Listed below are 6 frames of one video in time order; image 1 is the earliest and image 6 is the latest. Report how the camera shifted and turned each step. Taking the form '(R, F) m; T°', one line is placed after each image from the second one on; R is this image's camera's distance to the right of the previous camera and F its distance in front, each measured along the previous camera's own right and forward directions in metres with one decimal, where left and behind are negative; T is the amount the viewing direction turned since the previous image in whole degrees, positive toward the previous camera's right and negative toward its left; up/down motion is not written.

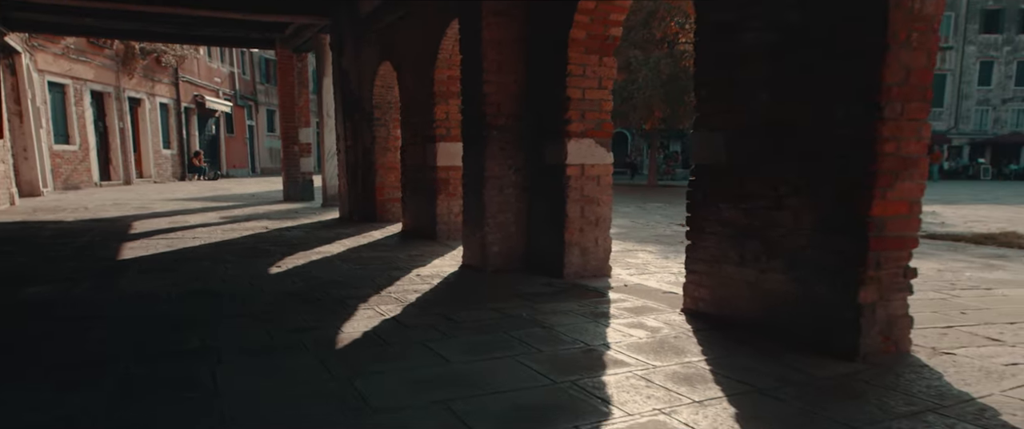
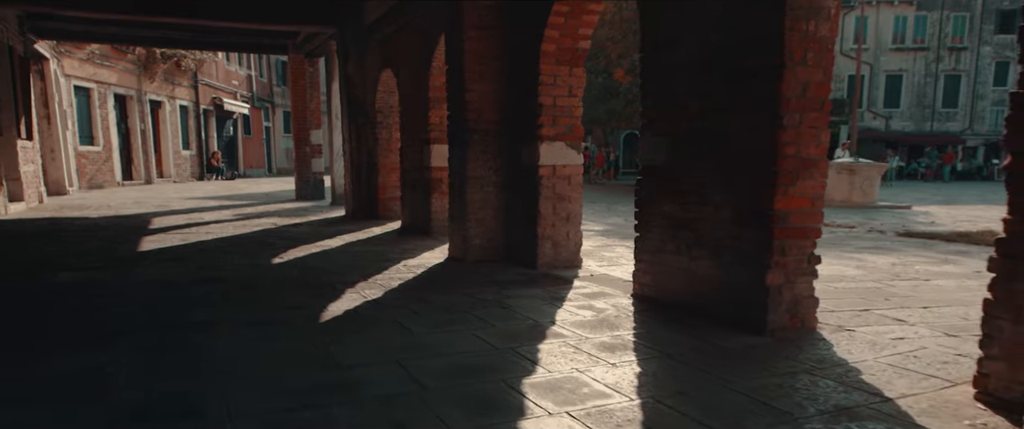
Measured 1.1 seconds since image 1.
(+0.3, -0.5) m; -1°
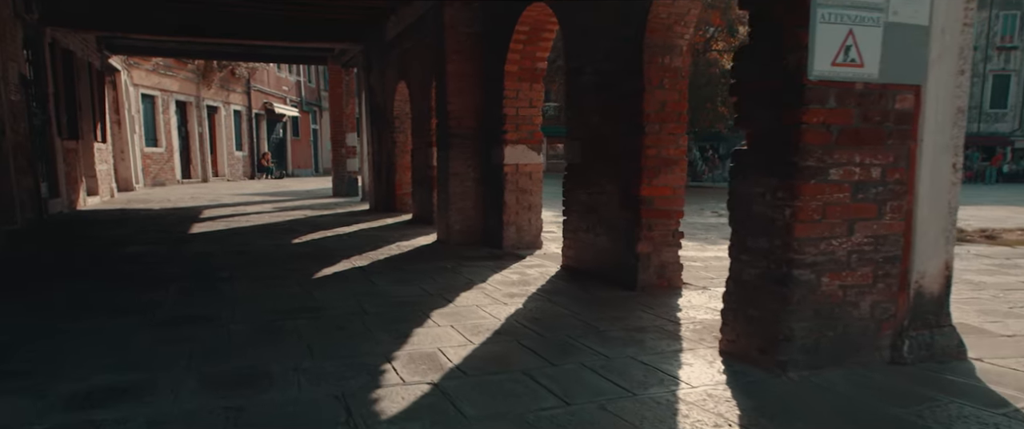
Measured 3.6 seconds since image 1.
(+0.8, -1.3) m; -4°
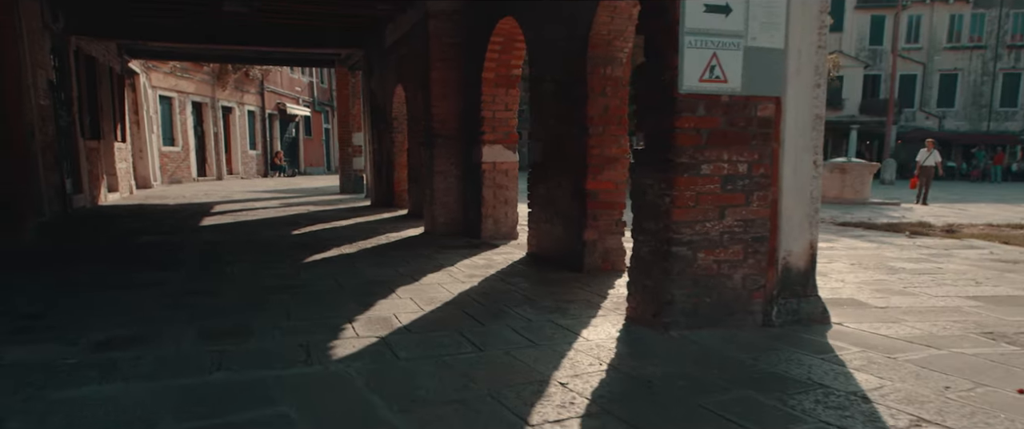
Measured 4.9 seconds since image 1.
(+0.4, -0.7) m; -1°
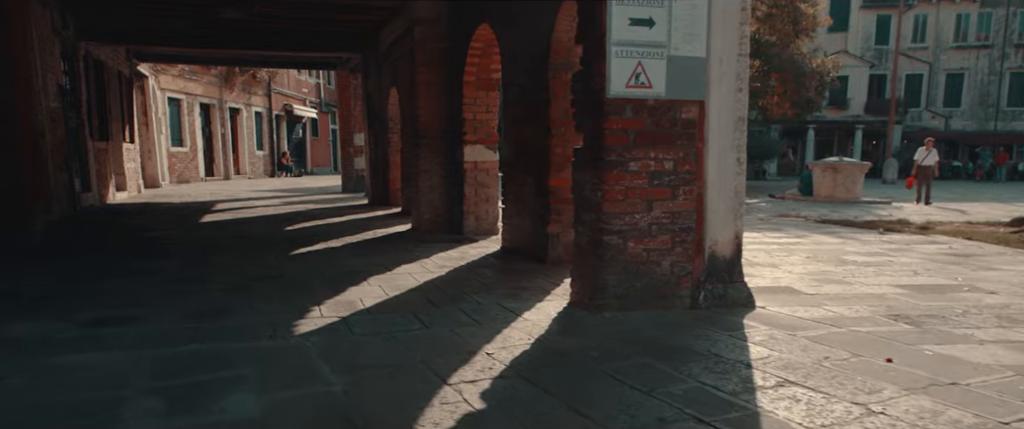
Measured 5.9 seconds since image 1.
(+0.4, -0.4) m; -1°
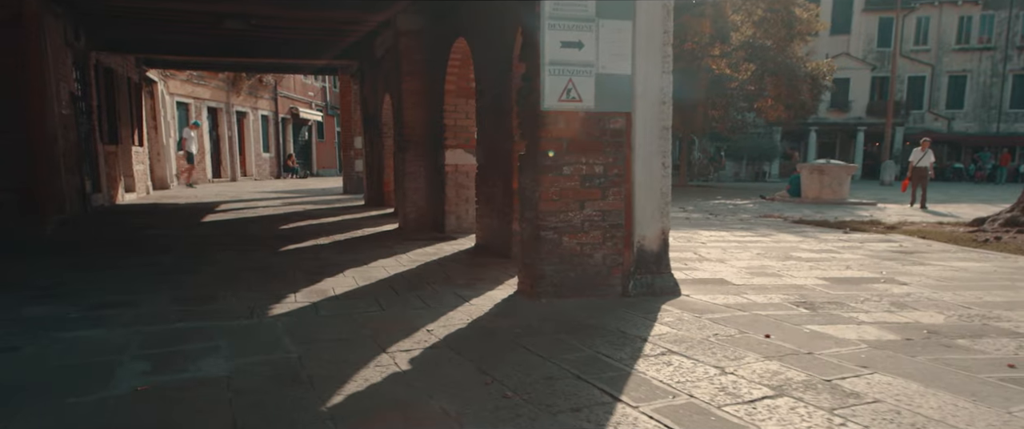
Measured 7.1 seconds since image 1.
(+0.4, -0.5) m; -1°
